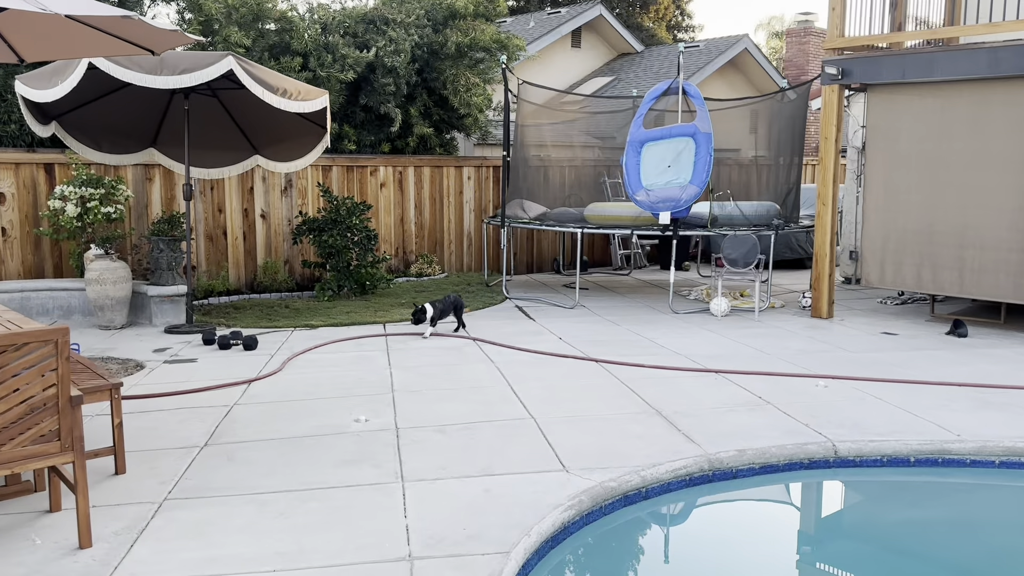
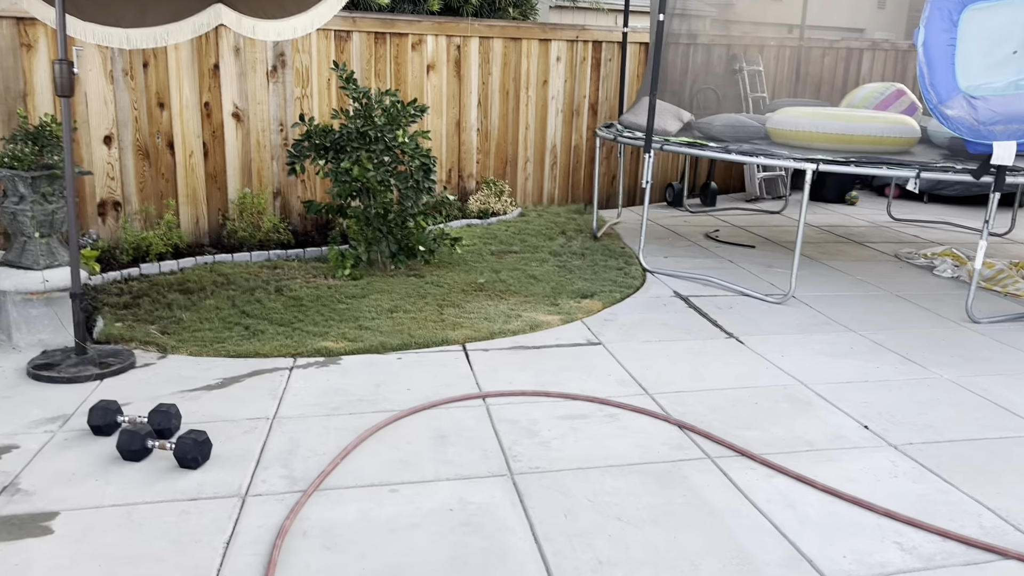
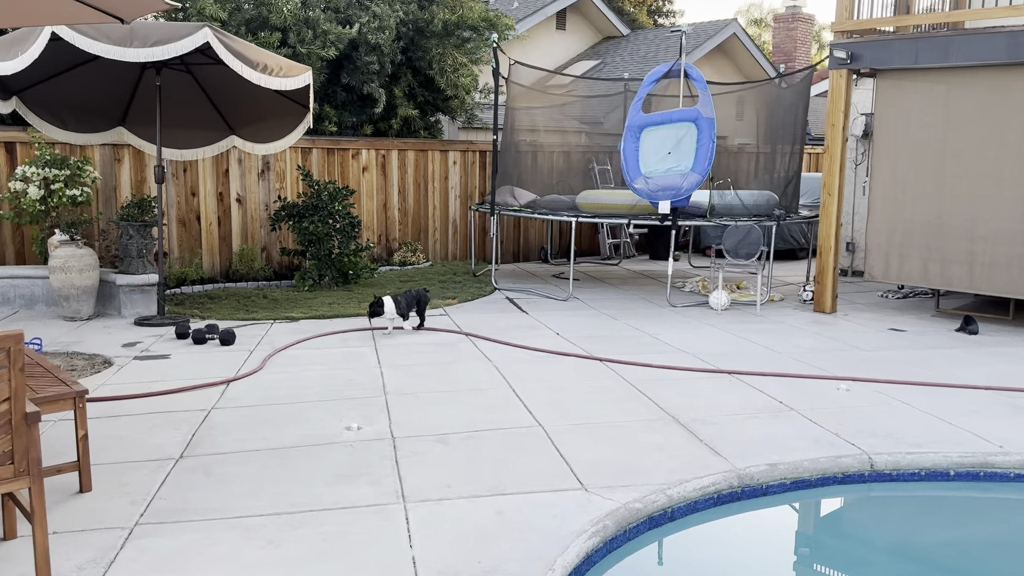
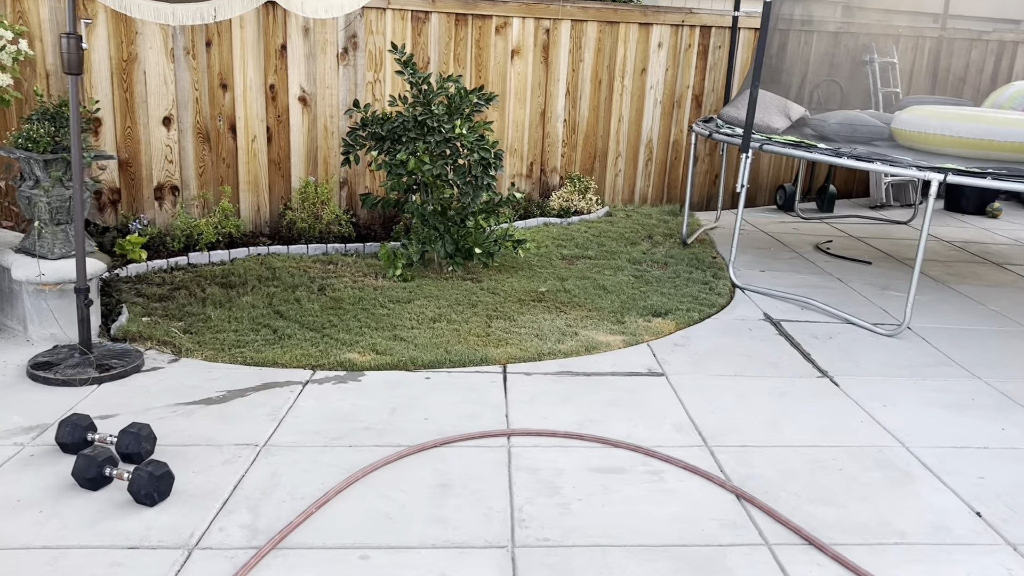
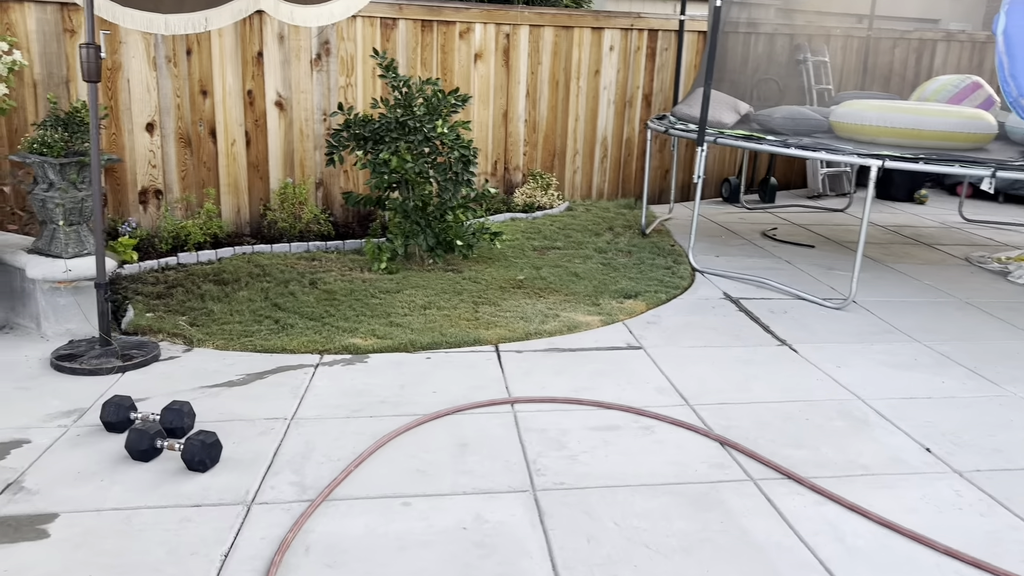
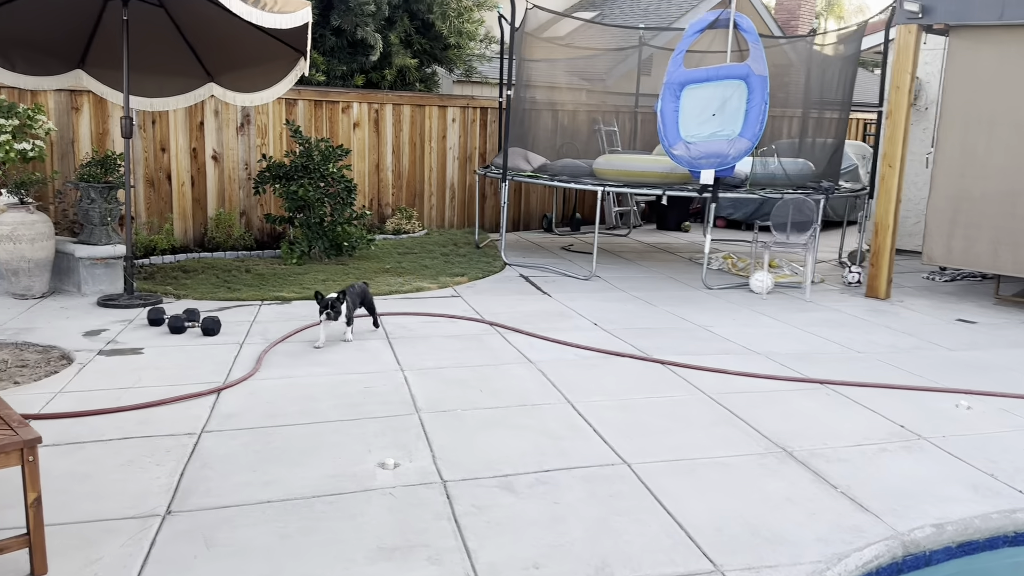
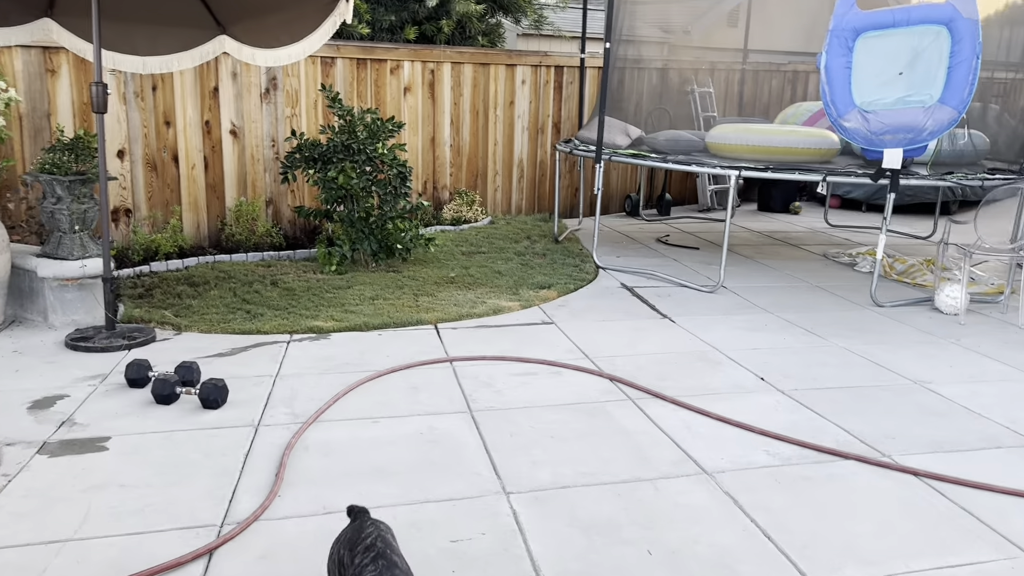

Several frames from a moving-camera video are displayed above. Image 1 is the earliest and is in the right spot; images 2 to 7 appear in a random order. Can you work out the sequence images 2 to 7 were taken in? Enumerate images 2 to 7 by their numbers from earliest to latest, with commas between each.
3, 6, 7, 2, 5, 4
